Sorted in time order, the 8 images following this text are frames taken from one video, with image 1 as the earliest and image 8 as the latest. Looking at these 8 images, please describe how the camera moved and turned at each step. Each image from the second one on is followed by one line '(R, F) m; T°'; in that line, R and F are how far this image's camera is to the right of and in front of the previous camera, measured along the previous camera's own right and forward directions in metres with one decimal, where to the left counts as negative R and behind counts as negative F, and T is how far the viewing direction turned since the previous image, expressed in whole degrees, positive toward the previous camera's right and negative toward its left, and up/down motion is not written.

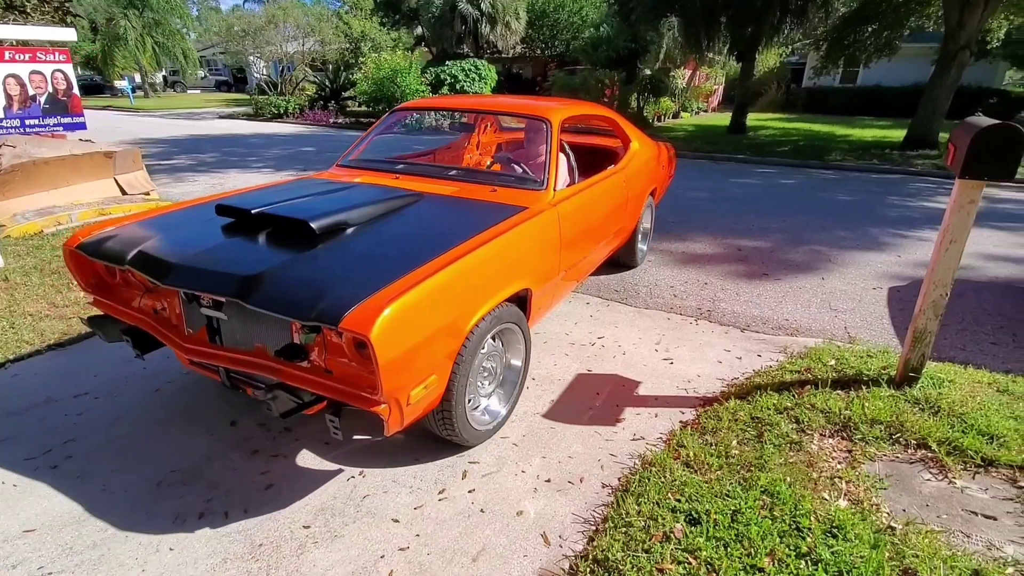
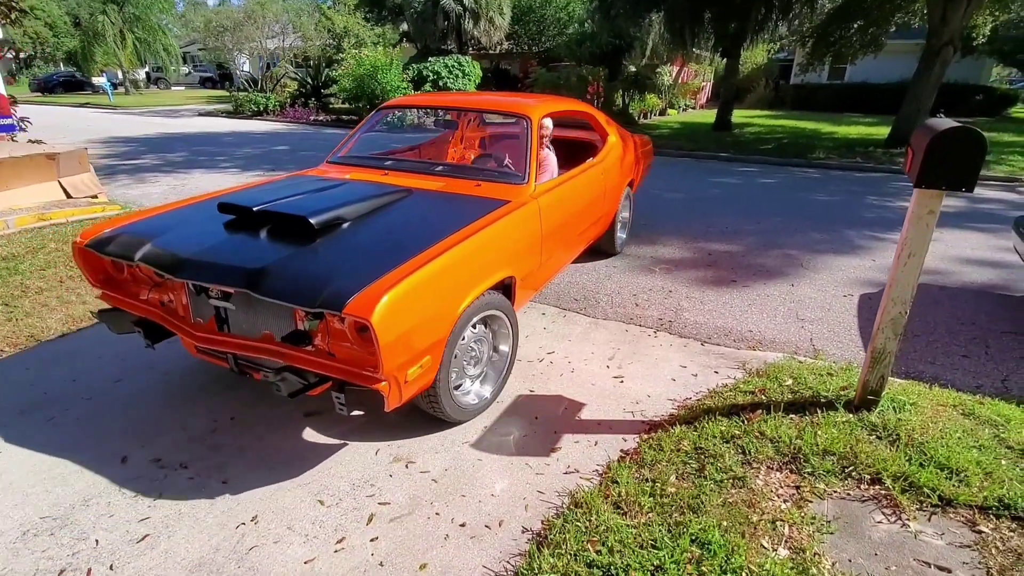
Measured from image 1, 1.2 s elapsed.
(+0.3, +0.2) m; +1°
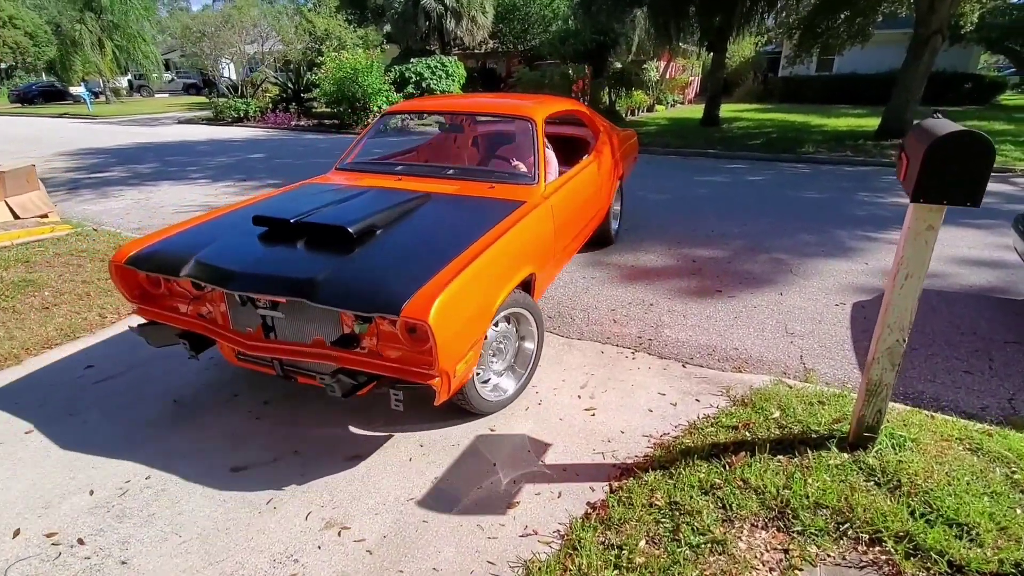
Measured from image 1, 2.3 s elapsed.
(+0.2, +0.3) m; 0°
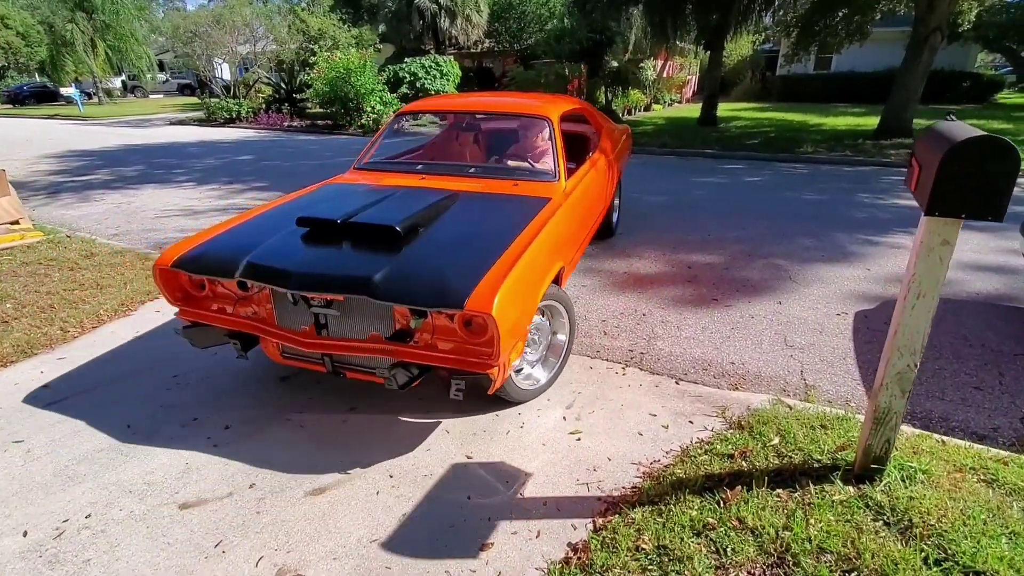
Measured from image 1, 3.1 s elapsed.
(+0.1, +0.2) m; 0°
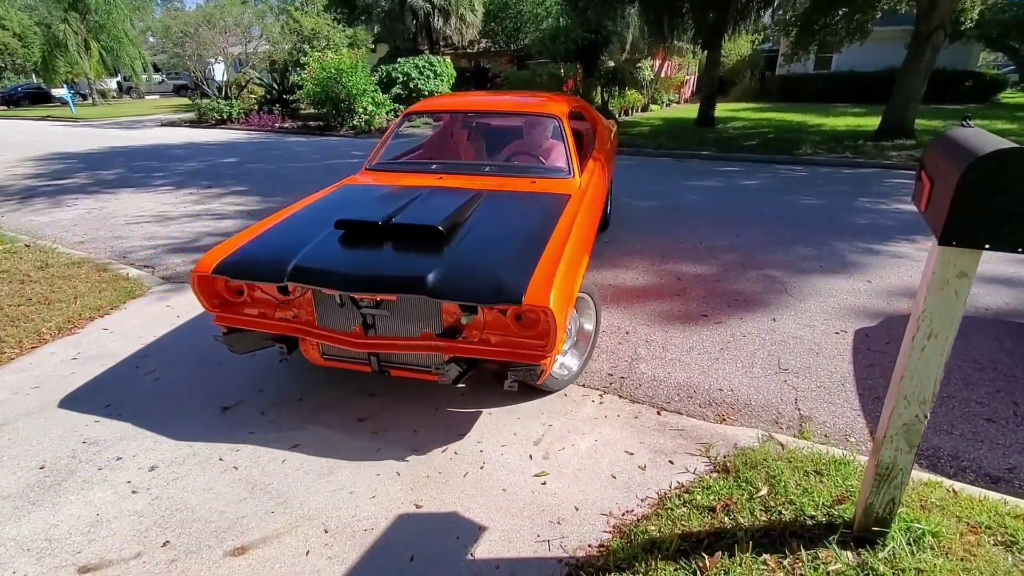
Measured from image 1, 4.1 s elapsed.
(+0.2, +0.3) m; 0°
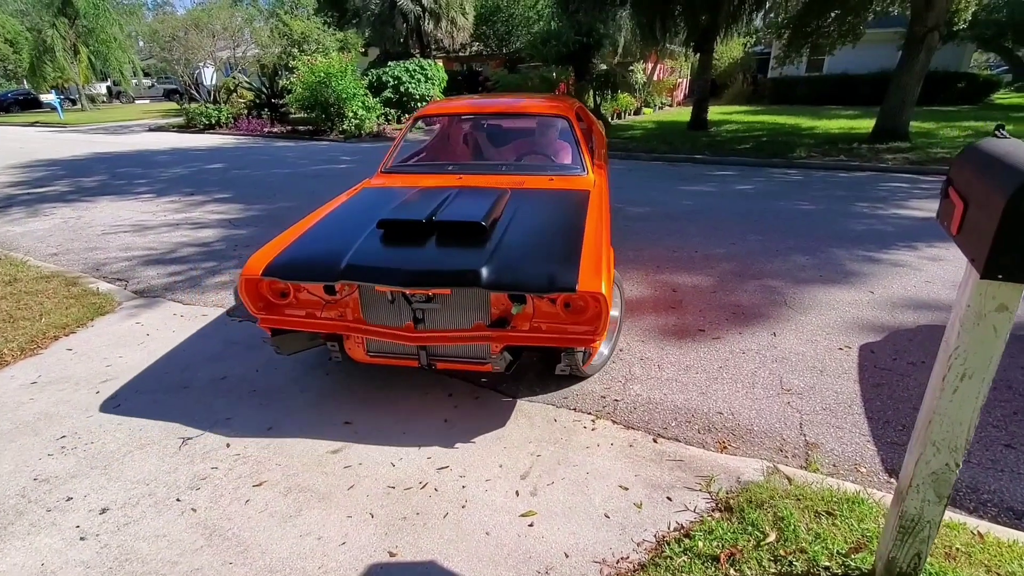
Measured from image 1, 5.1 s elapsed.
(+0.1, +0.2) m; +1°
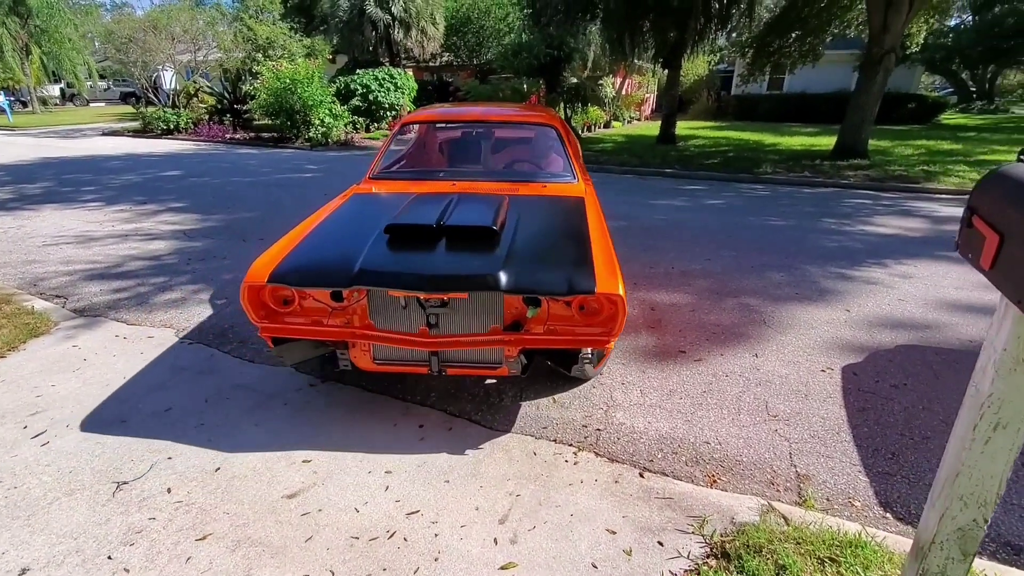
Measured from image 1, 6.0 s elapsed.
(0.0, +0.2) m; +3°
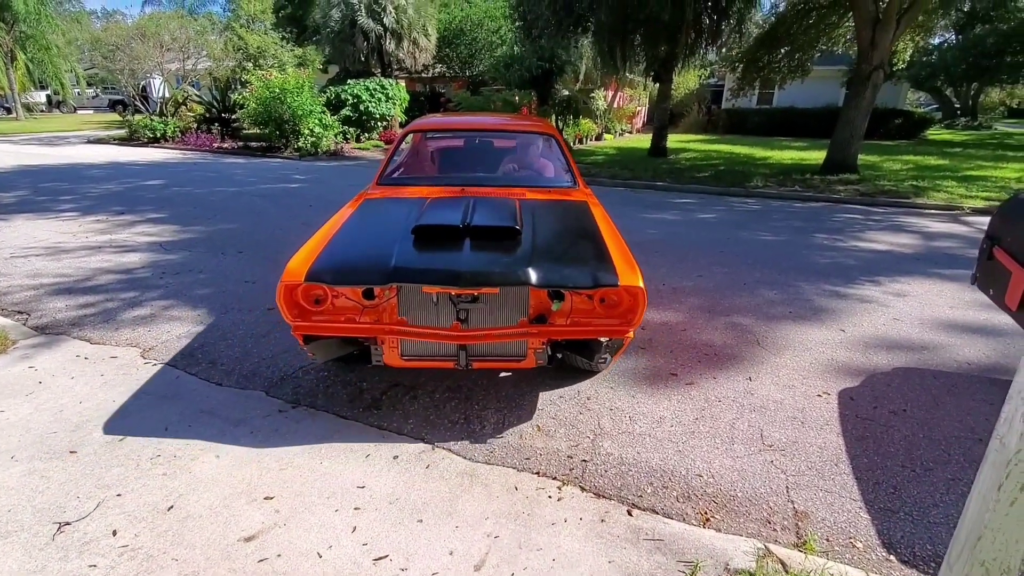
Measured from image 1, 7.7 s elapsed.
(+0.1, +0.2) m; +1°
